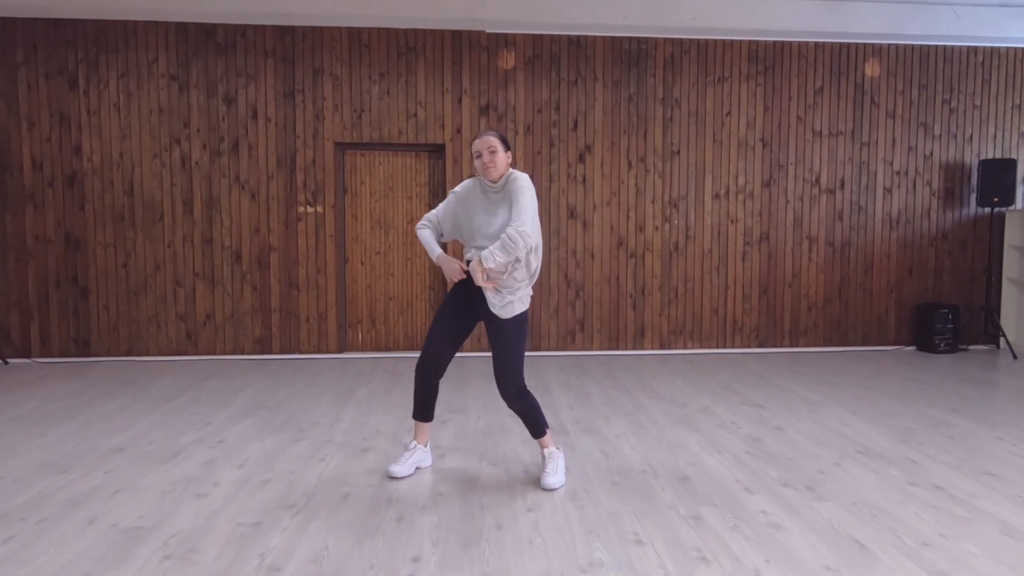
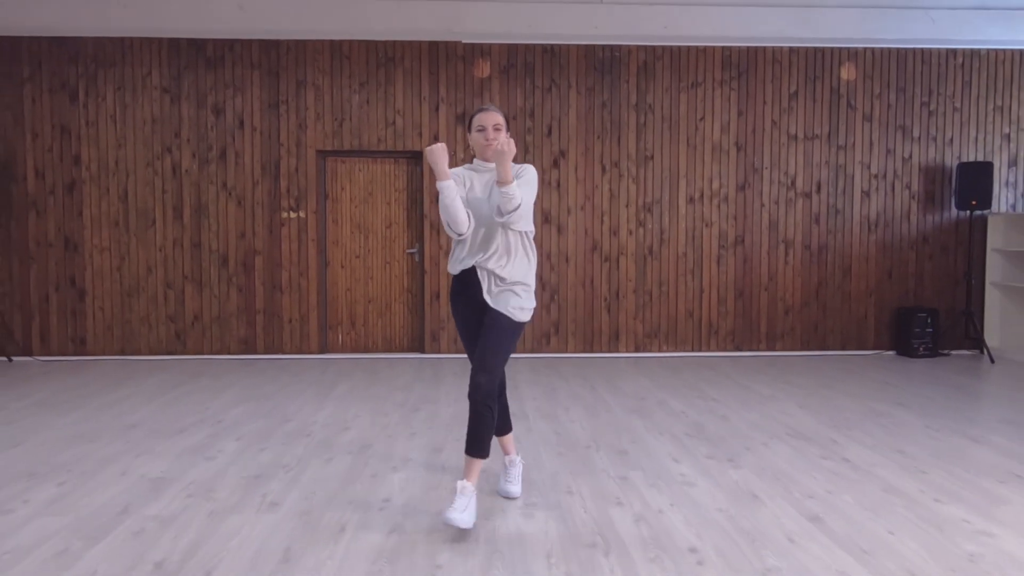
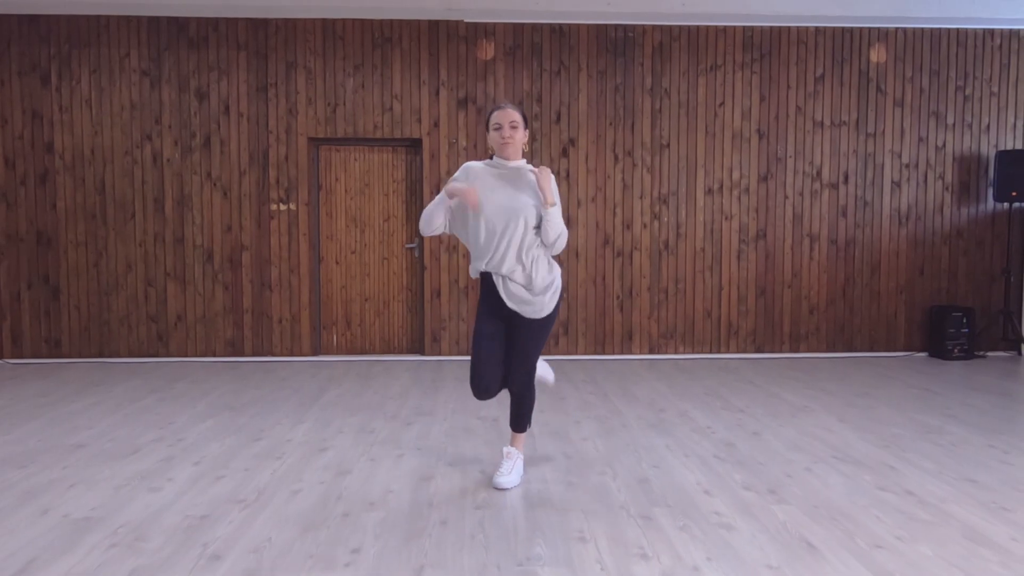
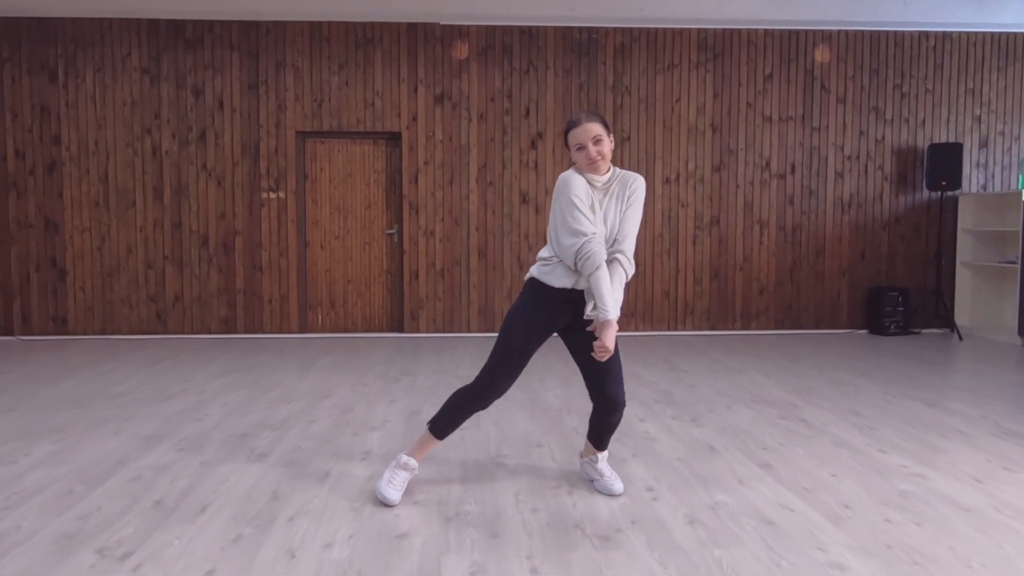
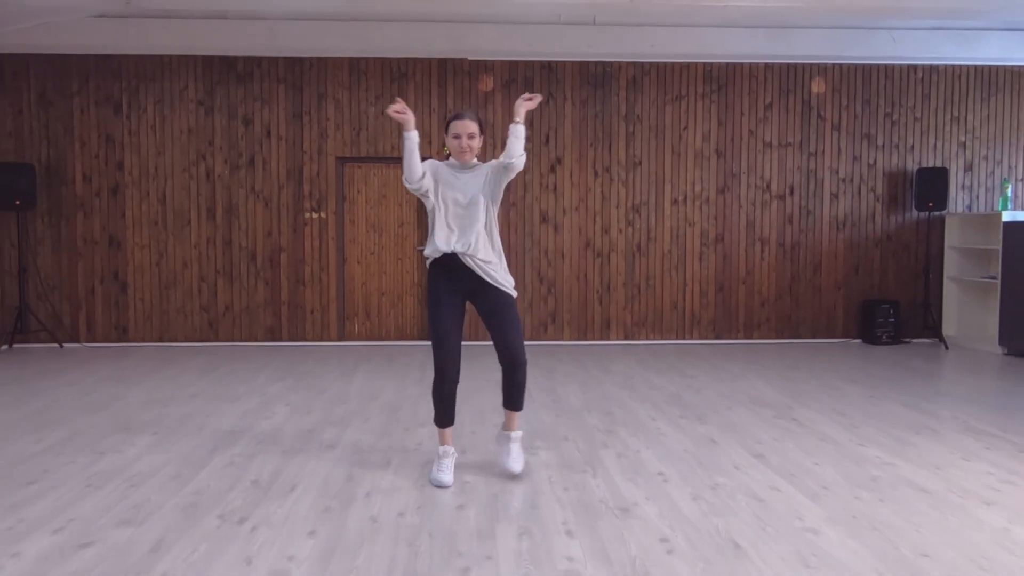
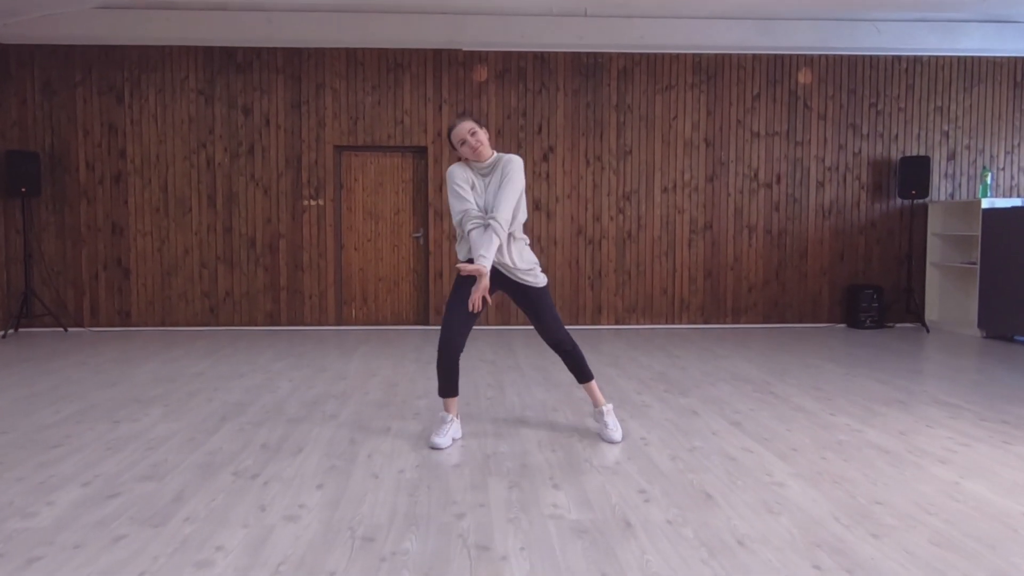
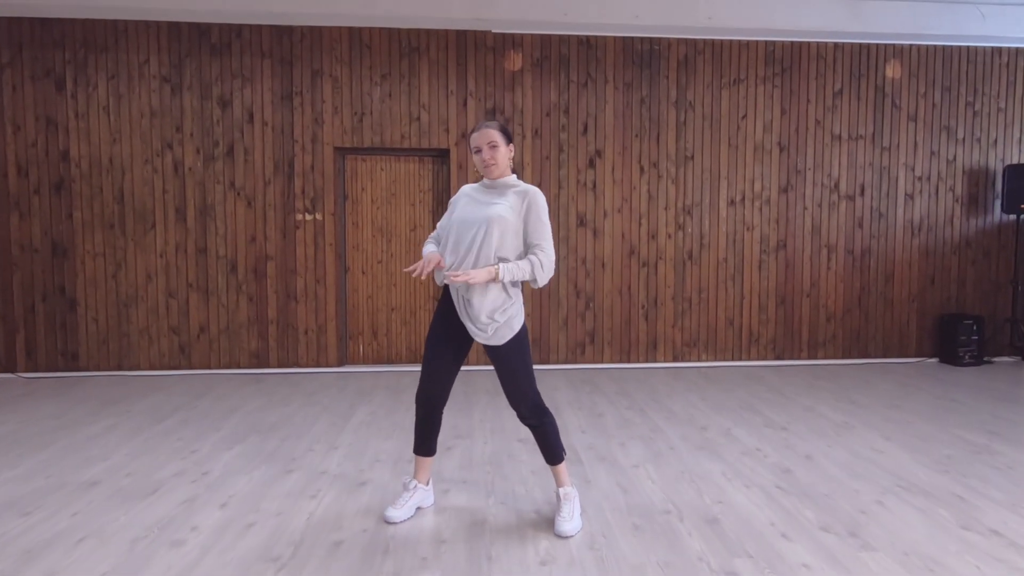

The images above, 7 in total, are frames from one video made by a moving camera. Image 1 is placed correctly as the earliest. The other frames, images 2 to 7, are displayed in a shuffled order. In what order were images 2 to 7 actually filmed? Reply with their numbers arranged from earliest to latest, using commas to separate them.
7, 3, 2, 5, 6, 4
